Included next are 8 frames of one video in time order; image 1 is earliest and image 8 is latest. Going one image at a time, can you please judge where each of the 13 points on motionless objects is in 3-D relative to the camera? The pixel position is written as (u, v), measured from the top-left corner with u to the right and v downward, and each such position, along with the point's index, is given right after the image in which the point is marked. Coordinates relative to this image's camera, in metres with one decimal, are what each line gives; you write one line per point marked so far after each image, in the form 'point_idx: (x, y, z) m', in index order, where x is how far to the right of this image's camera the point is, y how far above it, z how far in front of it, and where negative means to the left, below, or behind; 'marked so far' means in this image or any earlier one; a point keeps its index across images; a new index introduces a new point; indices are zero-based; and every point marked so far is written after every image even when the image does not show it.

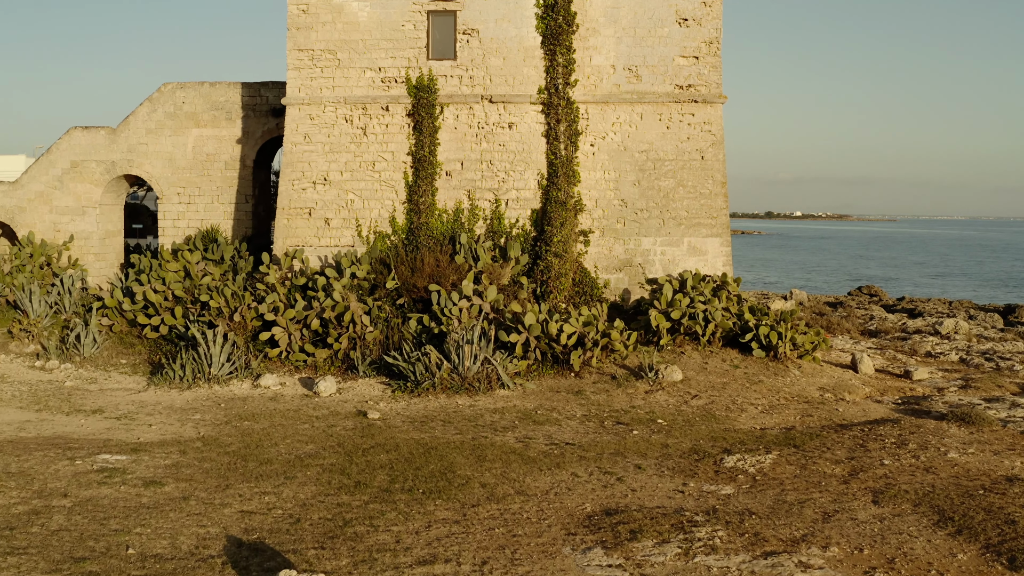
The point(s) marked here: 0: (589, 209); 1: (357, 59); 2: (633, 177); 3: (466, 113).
0: (+2.8, +2.8, +12.6) m
1: (-5.7, +8.4, +13.0) m
2: (+4.3, +4.0, +12.6) m
3: (-1.7, +6.3, +12.8) m
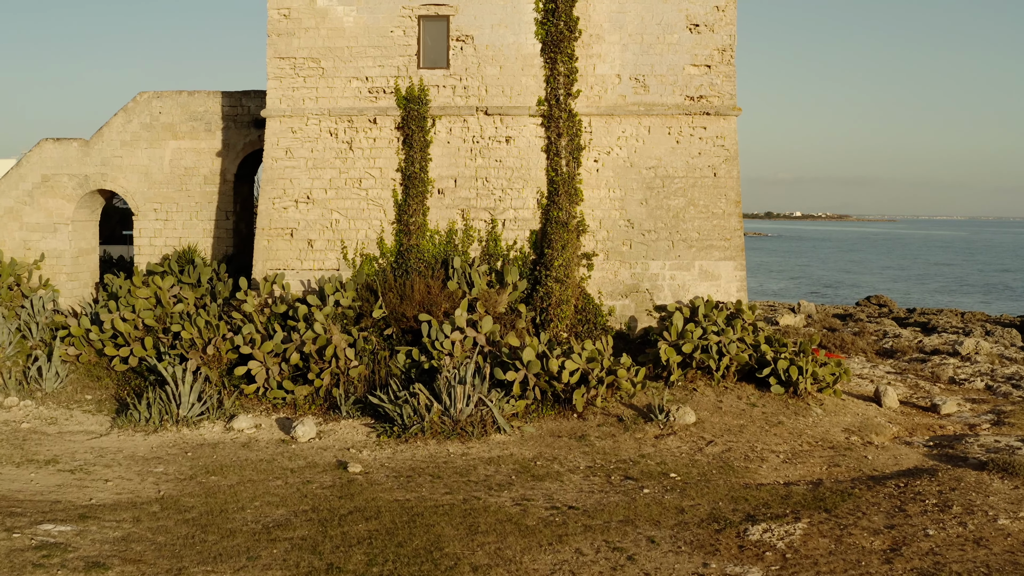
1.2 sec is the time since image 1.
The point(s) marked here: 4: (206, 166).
0: (+2.7, +1.9, +11.7) m
1: (-5.8, +7.5, +12.0) m
2: (+4.2, +3.1, +11.7) m
3: (-1.7, +5.4, +11.8) m
4: (-12.3, +4.9, +14.2) m
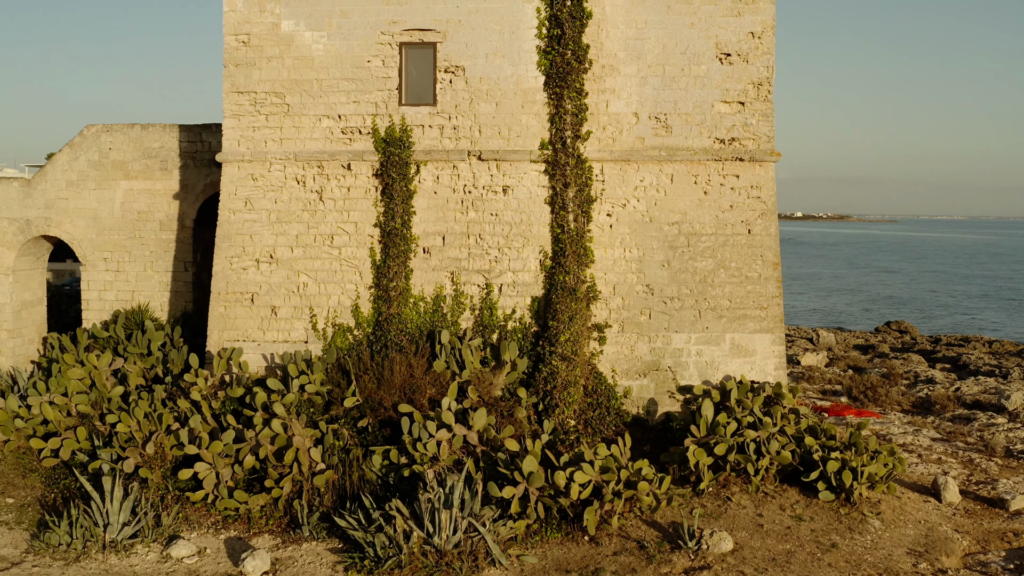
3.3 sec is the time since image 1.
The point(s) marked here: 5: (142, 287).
0: (+2.6, -0.2, +9.9) m
1: (-5.8, +5.3, +10.2) m
2: (+4.2, +0.9, +9.9) m
3: (-1.8, +3.3, +10.1) m
4: (-12.3, +2.7, +12.4) m
5: (-13.0, +0.1, +12.4) m
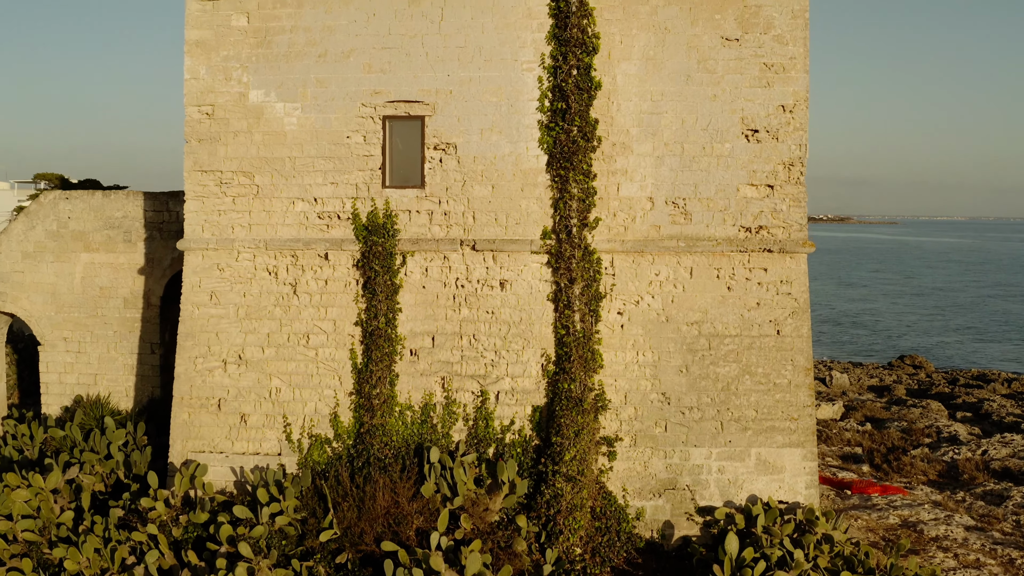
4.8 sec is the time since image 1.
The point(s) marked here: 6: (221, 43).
0: (+2.6, -2.9, +8.8) m
1: (-5.9, +2.6, +9.1) m
2: (+4.1, -1.8, +8.8) m
3: (-1.8, +0.6, +8.9) m
4: (-12.4, +0.1, +11.3) m
5: (-13.1, -2.6, +11.3) m
6: (-7.5, +6.3, +9.2) m
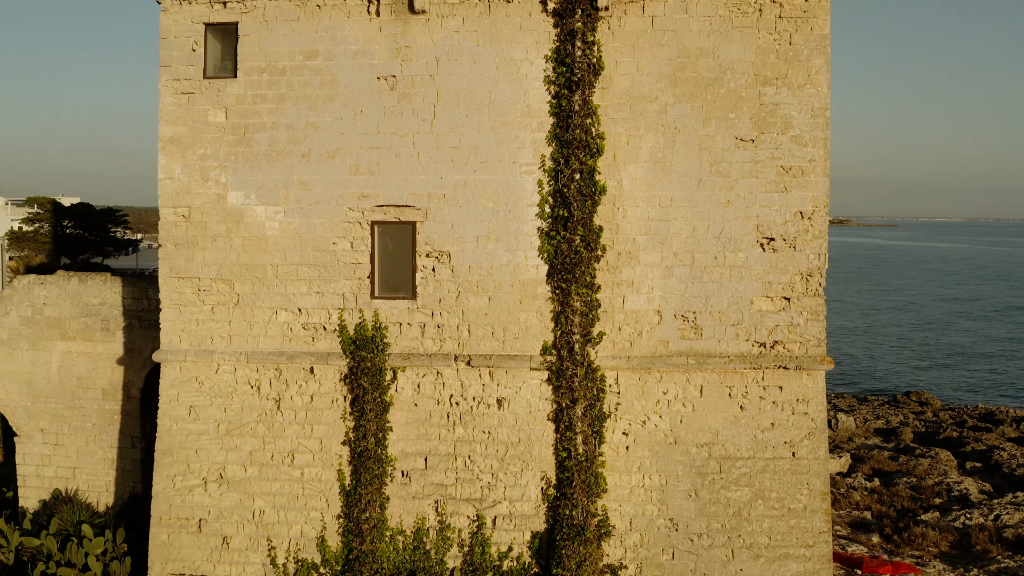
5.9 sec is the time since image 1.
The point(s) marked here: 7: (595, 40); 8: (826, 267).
0: (+2.5, -5.7, +8.3) m
1: (-5.9, -0.1, +8.5) m
2: (+4.1, -4.6, +8.2) m
3: (-1.9, -2.2, +8.4) m
4: (-12.4, -2.7, +10.7) m
5: (-13.1, -5.4, +10.8) m
6: (-7.6, +3.6, +8.5) m
7: (+1.9, +5.8, +8.2) m
8: (+7.3, +0.5, +8.2) m
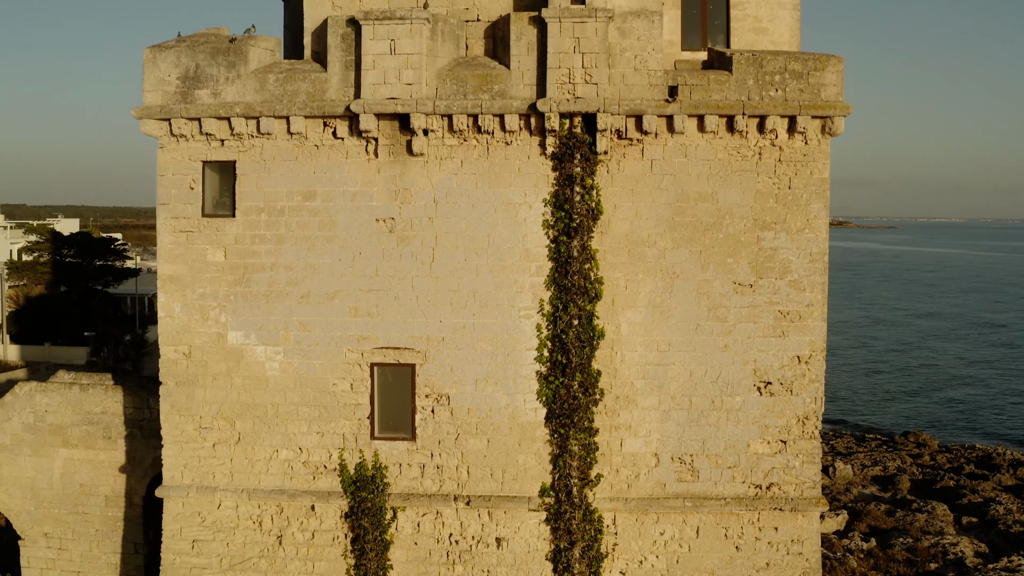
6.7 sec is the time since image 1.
0: (+2.5, -9.1, +8.4) m
1: (-5.9, -3.5, +8.6) m
2: (+4.0, -7.9, +8.4) m
3: (-1.9, -5.5, +8.5) m
4: (-12.5, -6.0, +10.8) m
5: (-13.1, -8.7, +11.0) m
6: (-7.6, +0.2, +8.5) m
7: (+1.9, +2.4, +8.2) m
8: (+7.2, -2.9, +8.3) m
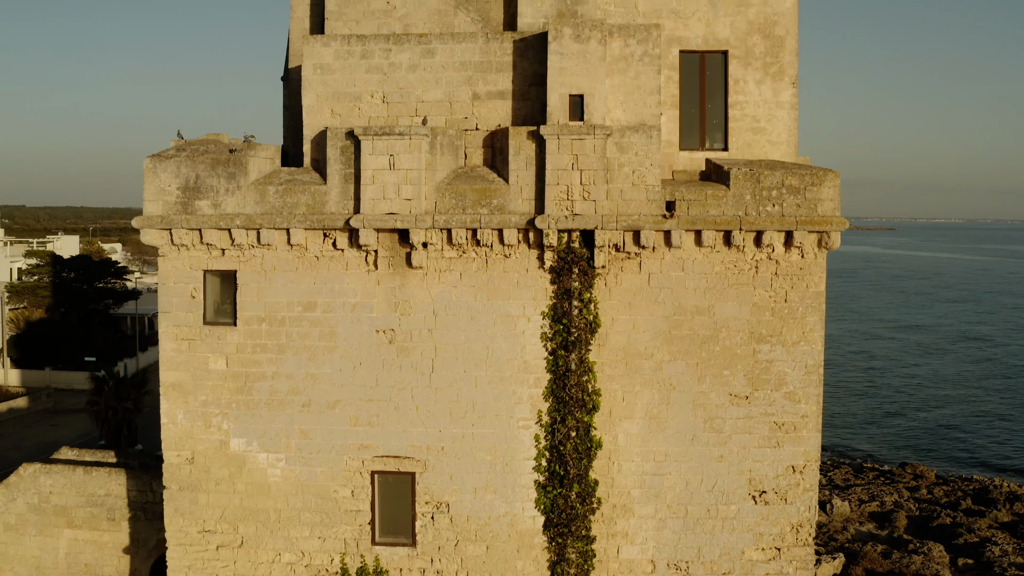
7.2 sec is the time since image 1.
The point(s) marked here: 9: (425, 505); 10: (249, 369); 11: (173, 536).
0: (+2.5, -11.7, +8.6) m
1: (-6.0, -6.1, +8.7) m
2: (+4.0, -10.6, +8.6) m
3: (-2.0, -8.2, +8.6) m
4: (-12.5, -8.6, +11.0) m
5: (-13.2, -11.3, +11.2) m
6: (-7.6, -2.4, +8.6) m
7: (+1.8, -0.2, +8.2) m
8: (+7.2, -5.5, +8.4) m
9: (-2.1, -5.2, +8.5) m
10: (-6.4, -2.0, +8.6) m
11: (-8.5, -6.2, +8.8) m
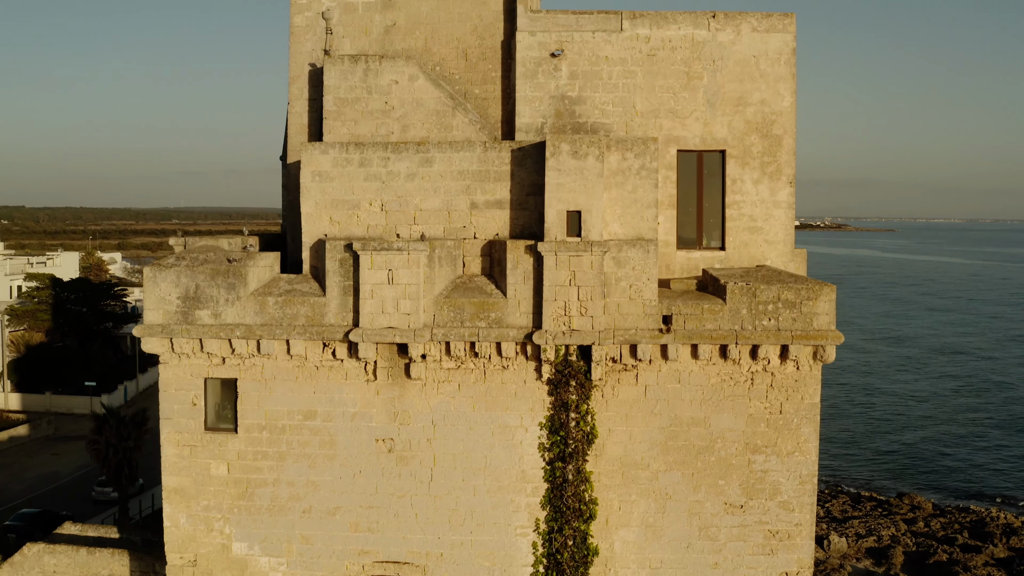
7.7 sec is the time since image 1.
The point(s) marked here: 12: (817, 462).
0: (+2.4, -14.3, +8.8) m
1: (-6.0, -8.7, +8.8) m
2: (+4.0, -13.2, +8.8) m
3: (-2.0, -10.8, +8.8) m
4: (-12.5, -11.2, +11.2) m
5: (-13.2, -13.9, +11.4) m
6: (-7.7, -5.0, +8.8) m
7: (+1.8, -2.8, +8.3) m
8: (+7.2, -8.1, +8.5) m
9: (-2.1, -7.9, +8.7) m
10: (-6.4, -4.6, +8.7) m
11: (-8.5, -8.8, +9.0) m
12: (+7.2, -4.1, +8.4) m
